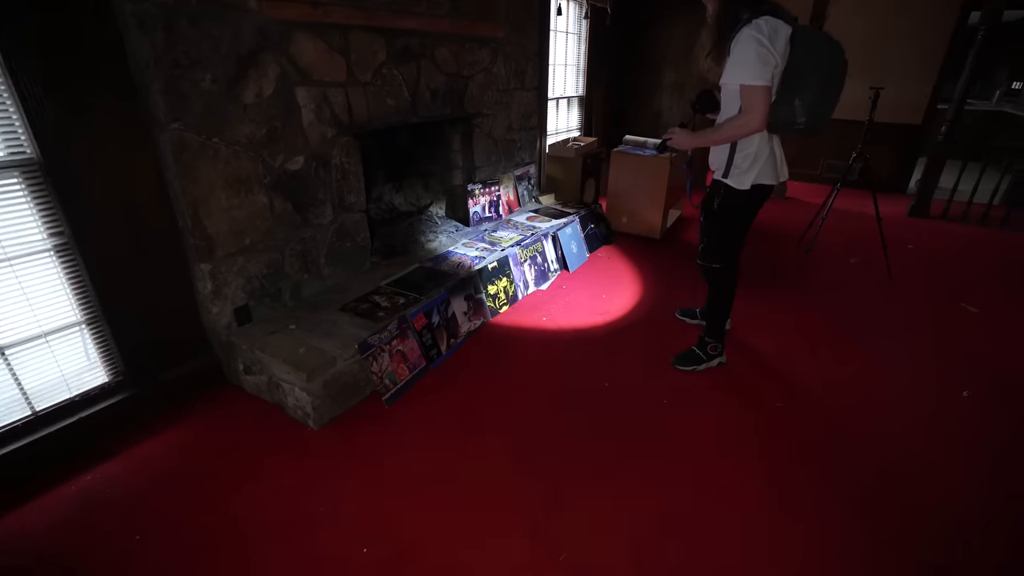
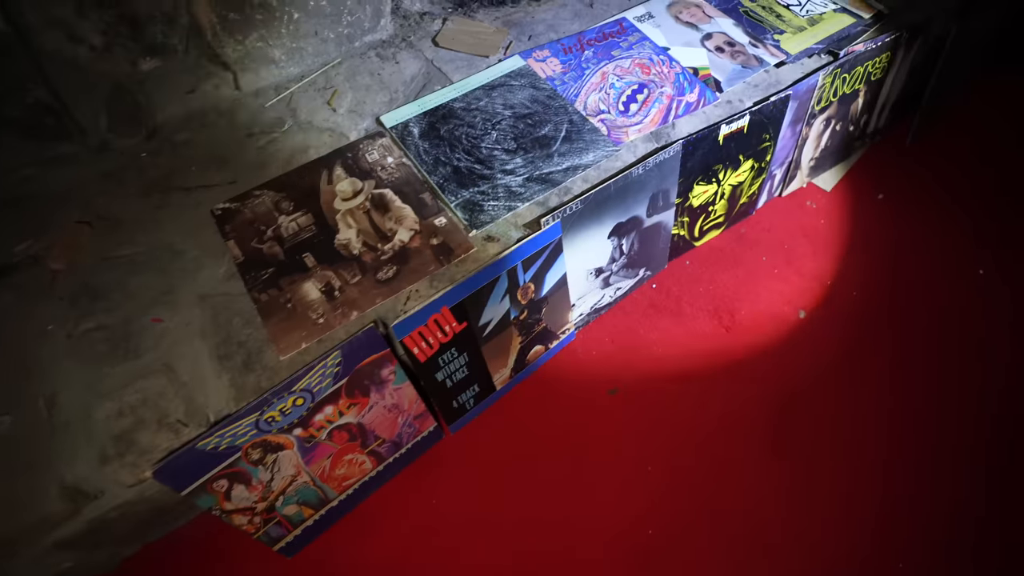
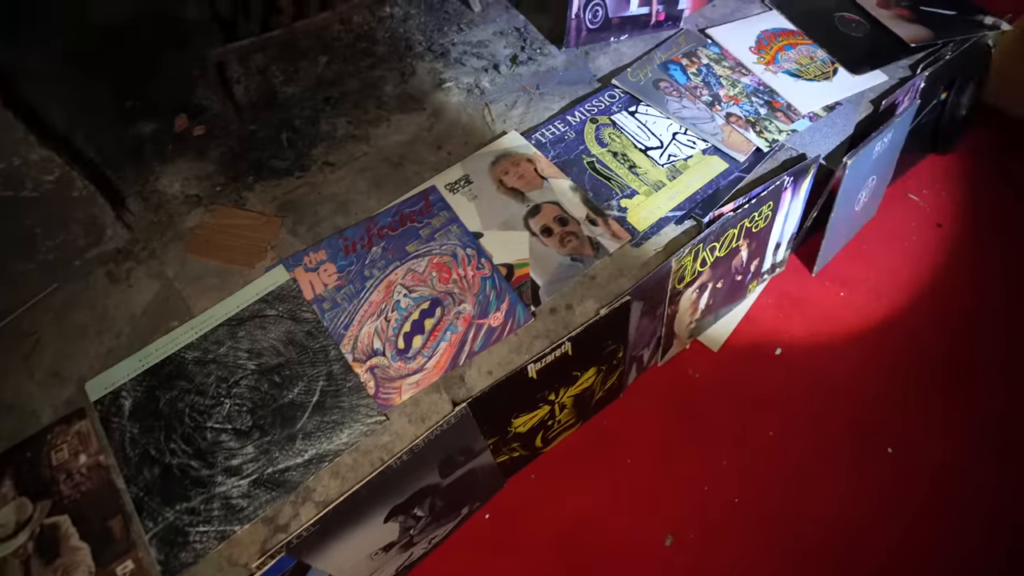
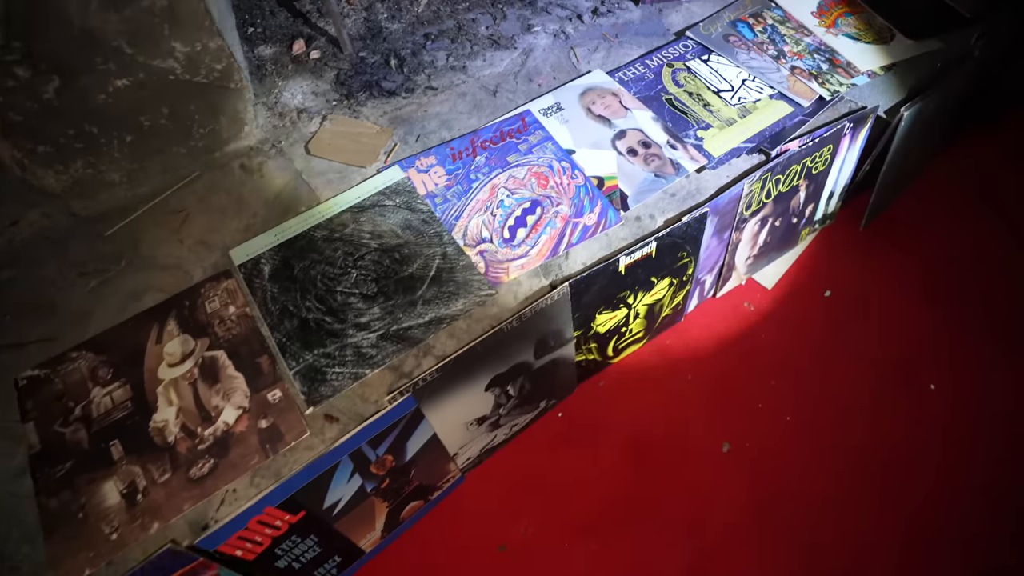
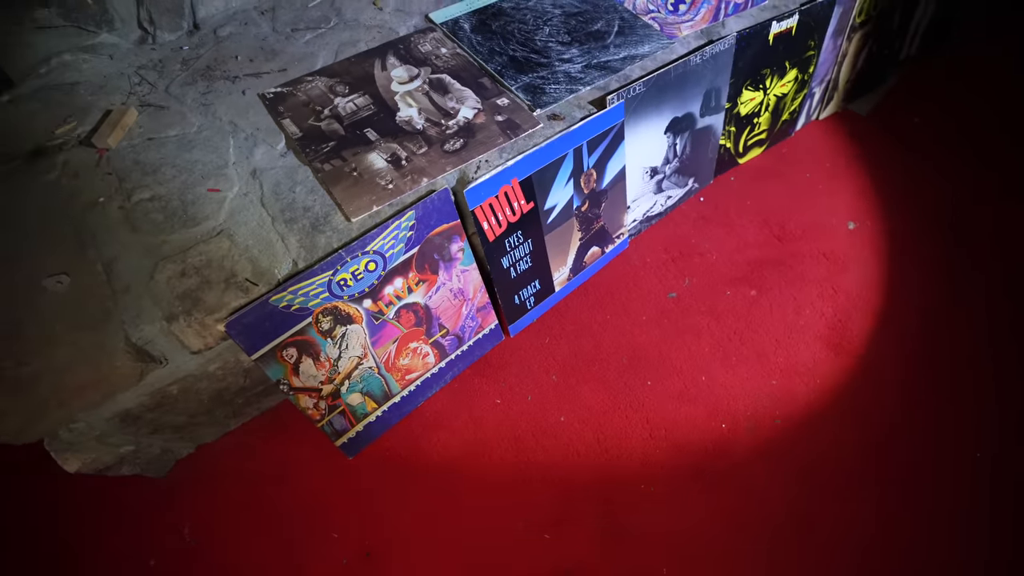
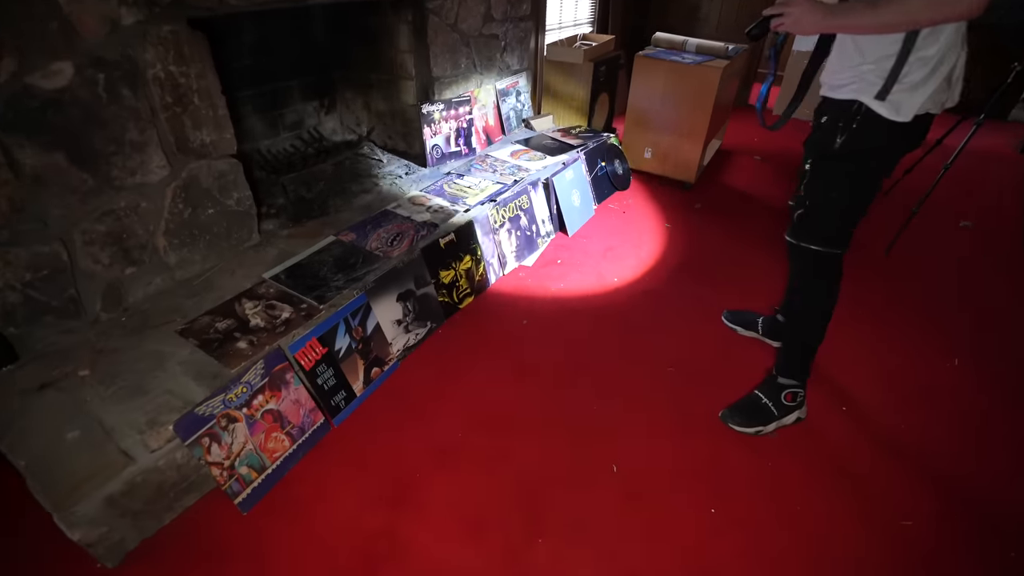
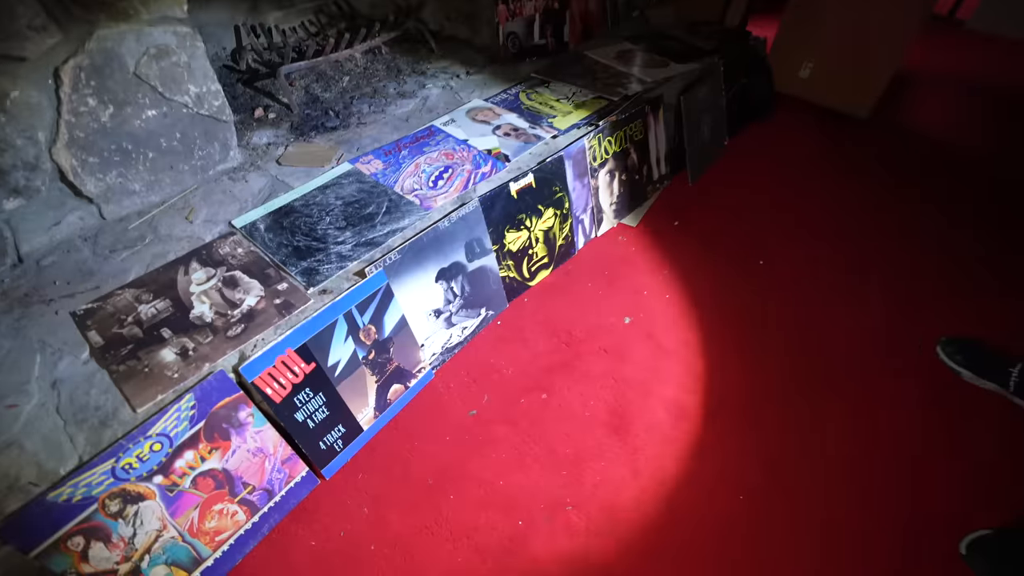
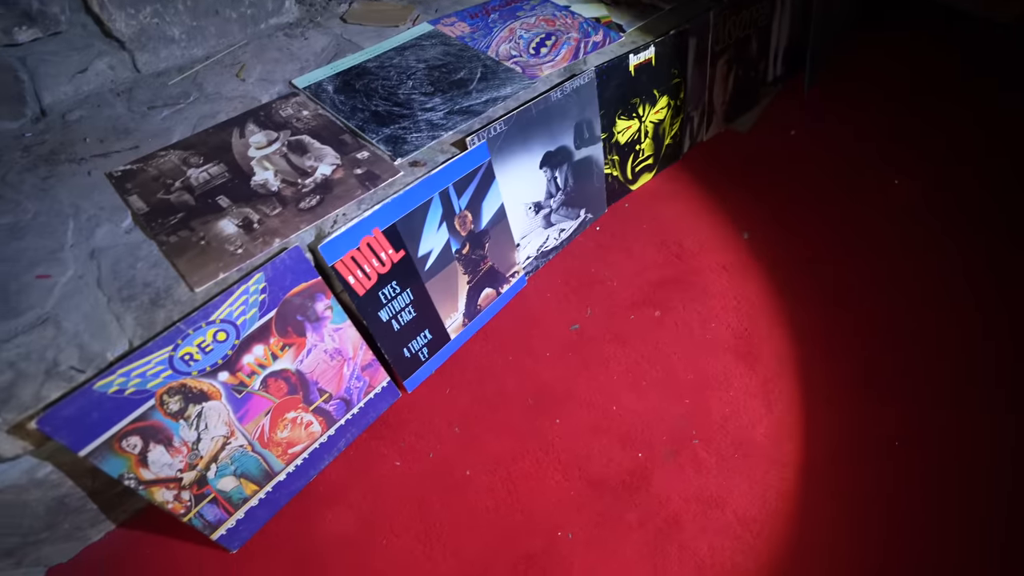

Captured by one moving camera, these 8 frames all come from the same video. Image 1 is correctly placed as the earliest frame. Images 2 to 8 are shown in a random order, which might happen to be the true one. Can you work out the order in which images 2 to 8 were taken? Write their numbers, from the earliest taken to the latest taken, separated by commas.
6, 7, 8, 5, 2, 4, 3
